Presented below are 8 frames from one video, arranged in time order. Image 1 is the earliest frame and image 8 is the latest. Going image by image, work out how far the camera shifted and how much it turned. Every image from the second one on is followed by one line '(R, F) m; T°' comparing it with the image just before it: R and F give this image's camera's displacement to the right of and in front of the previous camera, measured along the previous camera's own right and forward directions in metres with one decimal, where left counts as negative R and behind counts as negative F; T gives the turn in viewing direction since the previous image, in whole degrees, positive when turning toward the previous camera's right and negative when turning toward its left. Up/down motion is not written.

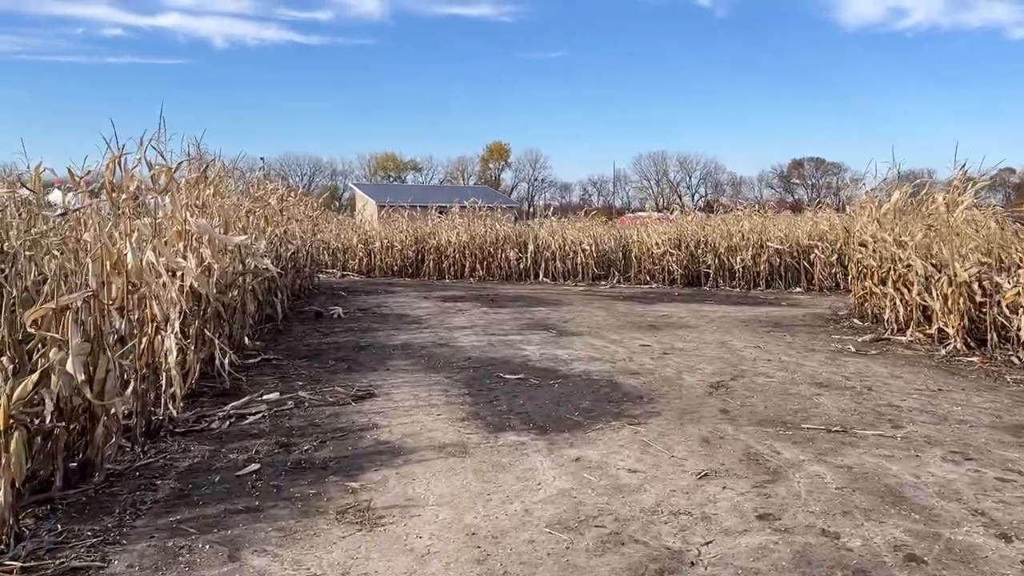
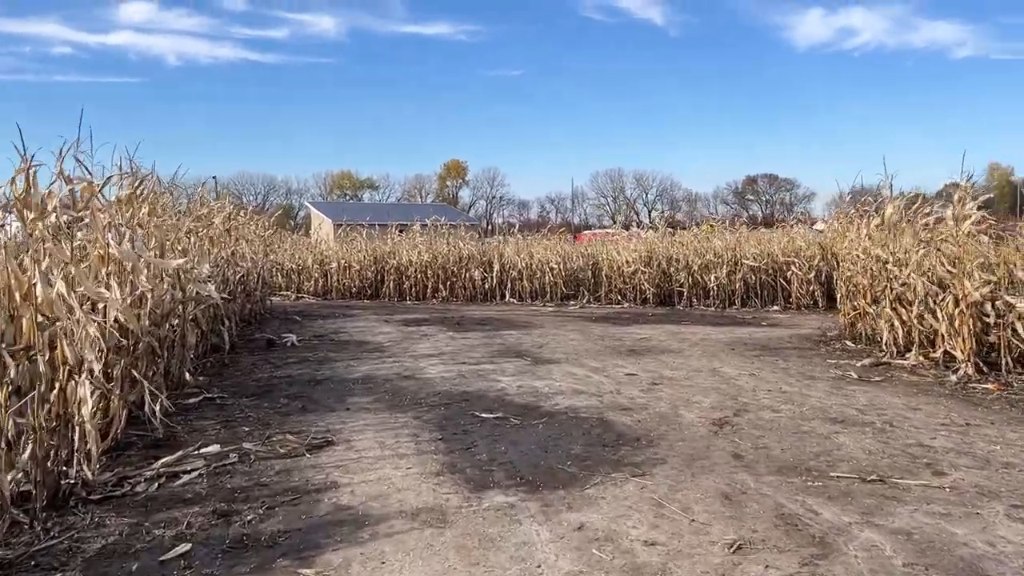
(-0.1, +0.6) m; +3°
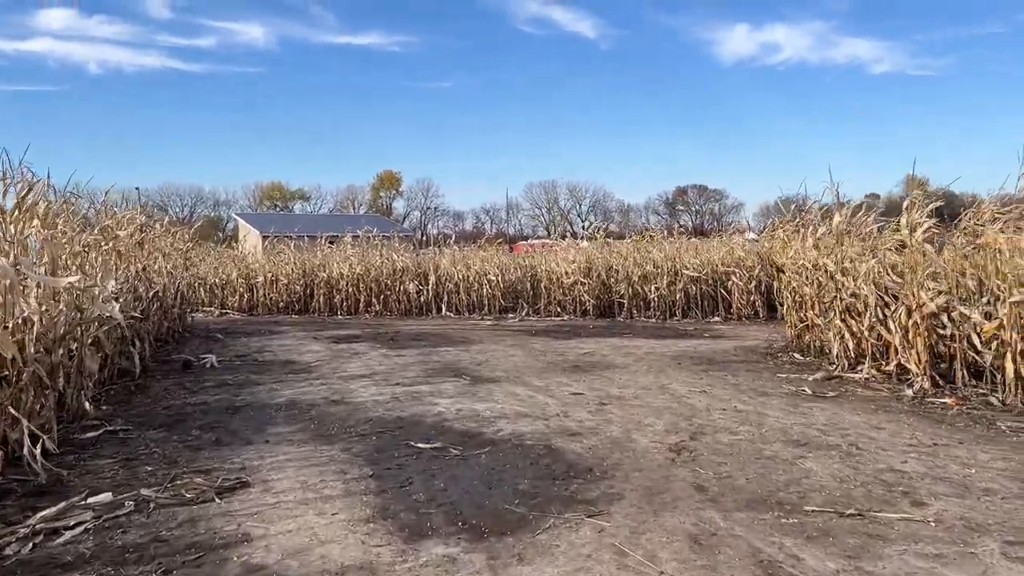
(0.0, +0.4) m; +4°
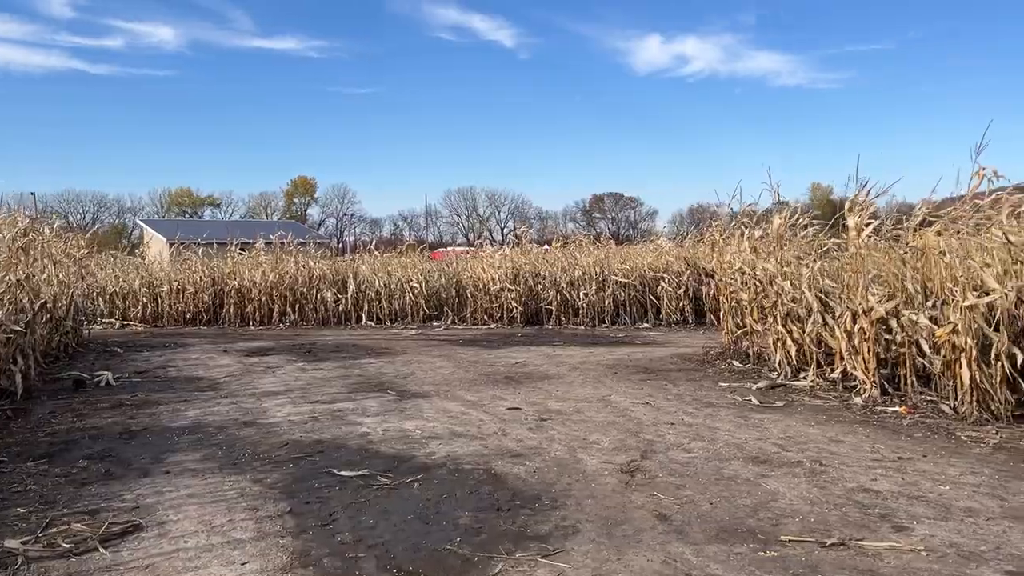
(-0.1, +0.5) m; +6°
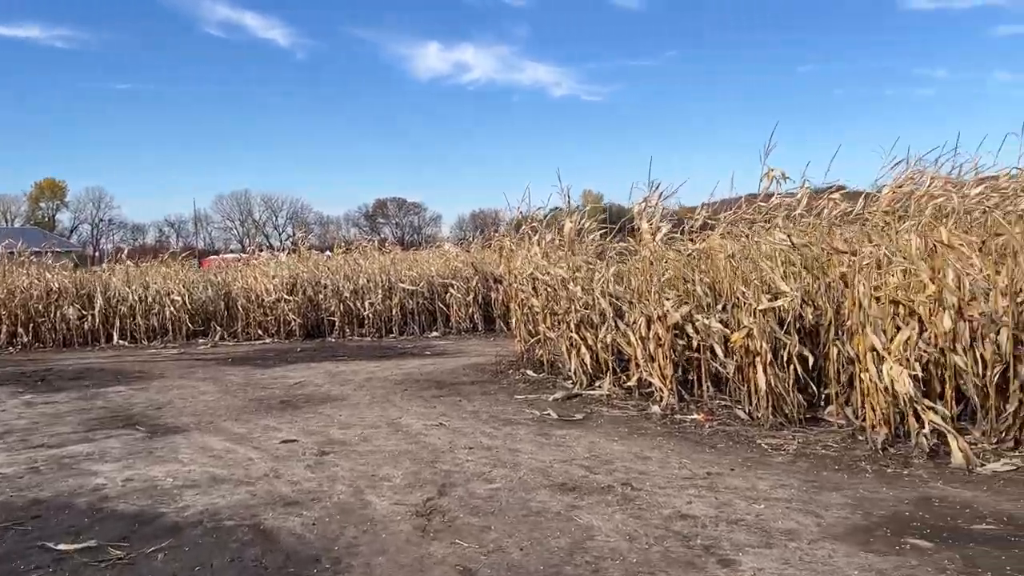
(+0.1, +0.6) m; +15°
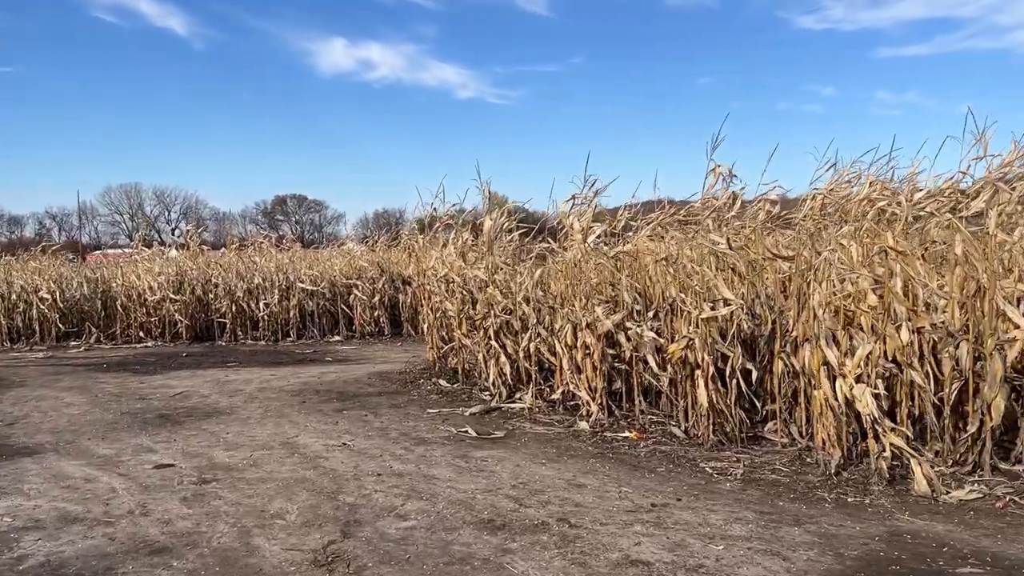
(-0.1, +0.6) m; +7°
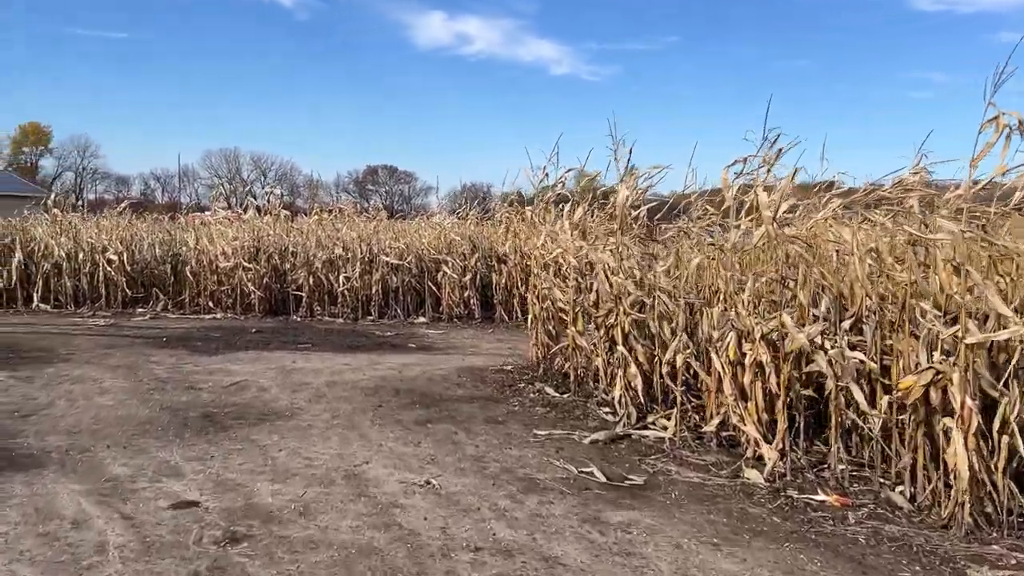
(-0.3, +1.3) m; -6°
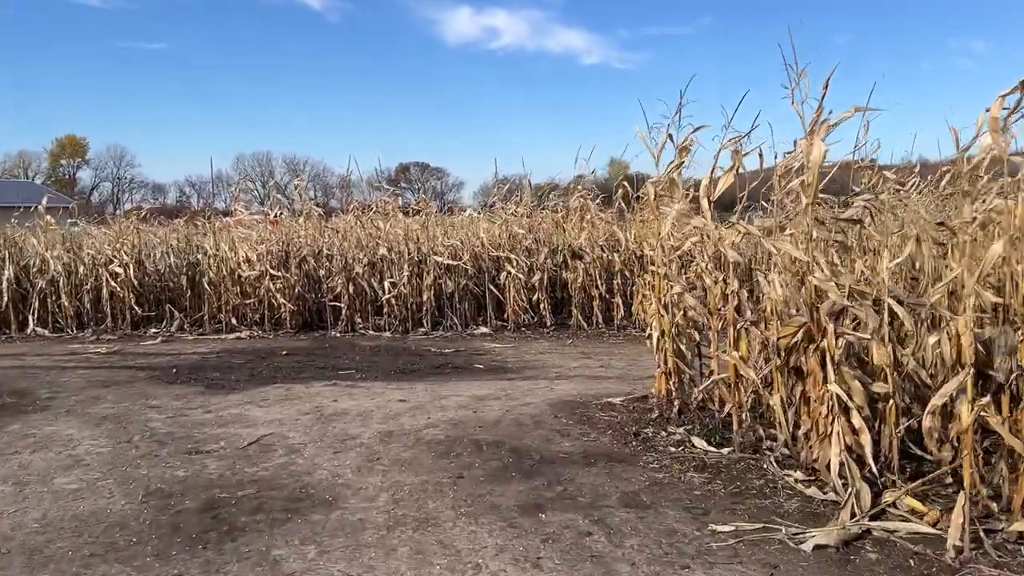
(-0.4, +1.6) m; -2°
